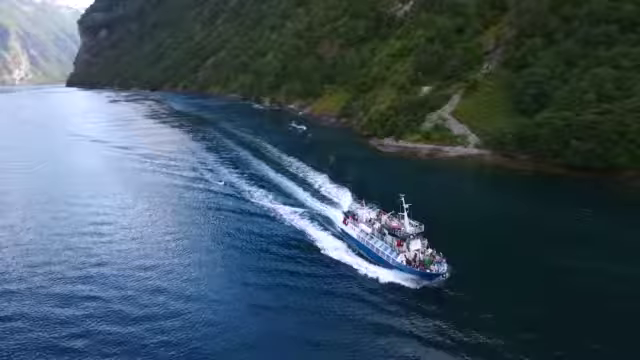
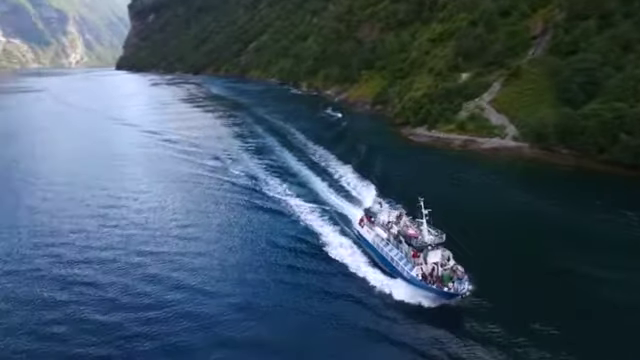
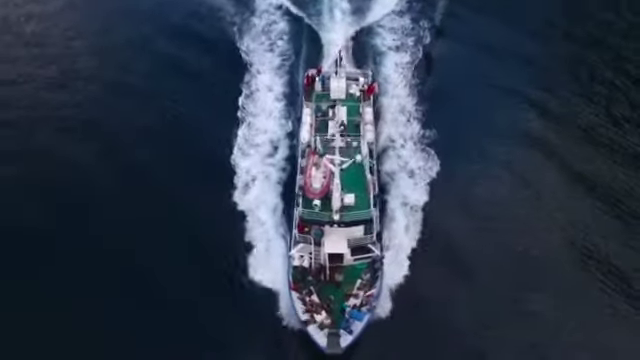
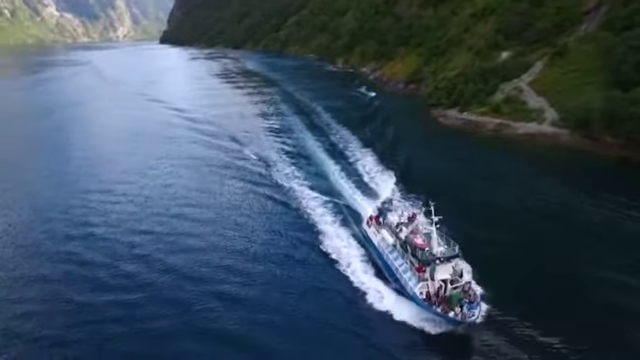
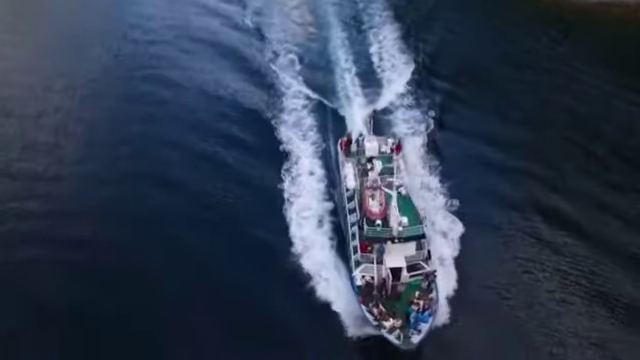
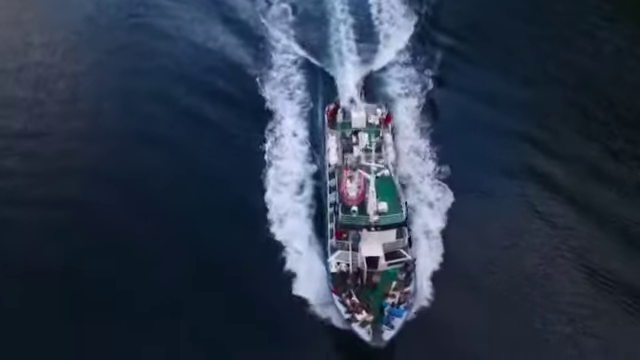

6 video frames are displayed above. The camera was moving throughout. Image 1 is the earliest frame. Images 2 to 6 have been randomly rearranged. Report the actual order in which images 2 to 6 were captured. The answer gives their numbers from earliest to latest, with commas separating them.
2, 4, 5, 6, 3
